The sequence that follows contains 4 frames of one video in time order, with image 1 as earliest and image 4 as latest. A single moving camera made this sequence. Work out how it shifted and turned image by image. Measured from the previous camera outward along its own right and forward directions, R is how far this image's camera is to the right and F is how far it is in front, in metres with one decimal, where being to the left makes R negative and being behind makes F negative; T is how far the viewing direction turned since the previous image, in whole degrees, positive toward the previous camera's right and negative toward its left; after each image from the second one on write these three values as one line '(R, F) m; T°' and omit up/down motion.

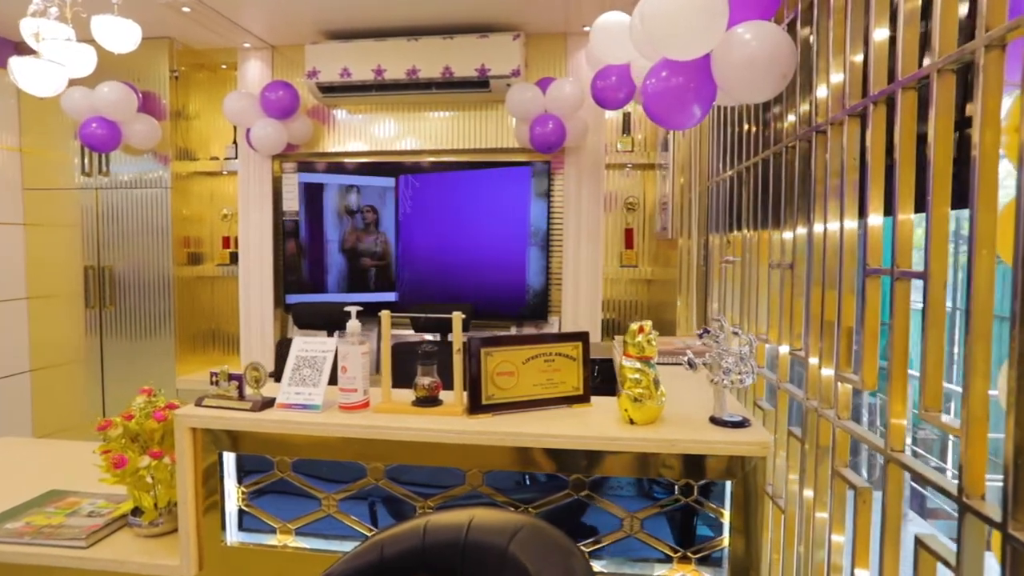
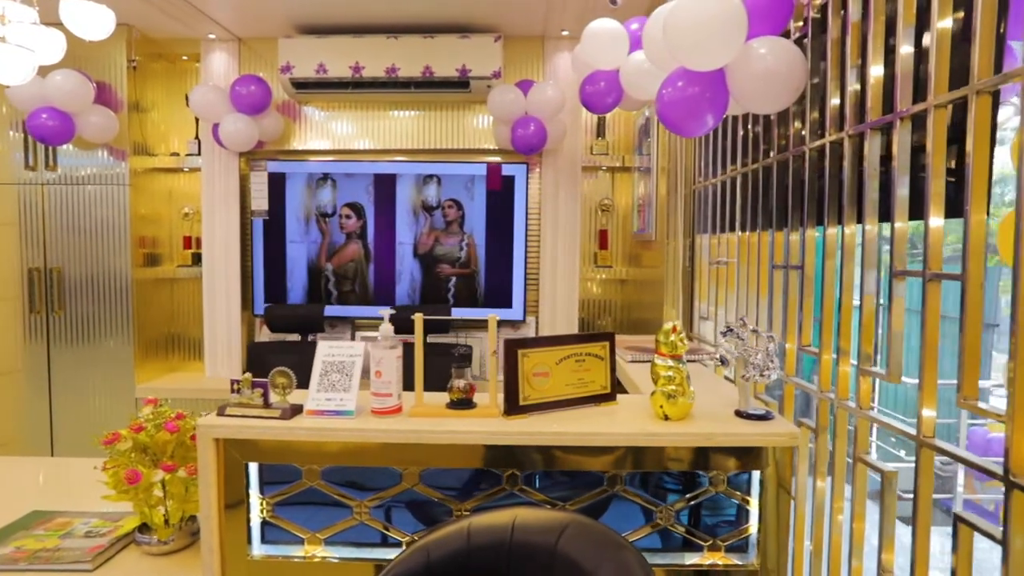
(-0.3, 0.0) m; +7°
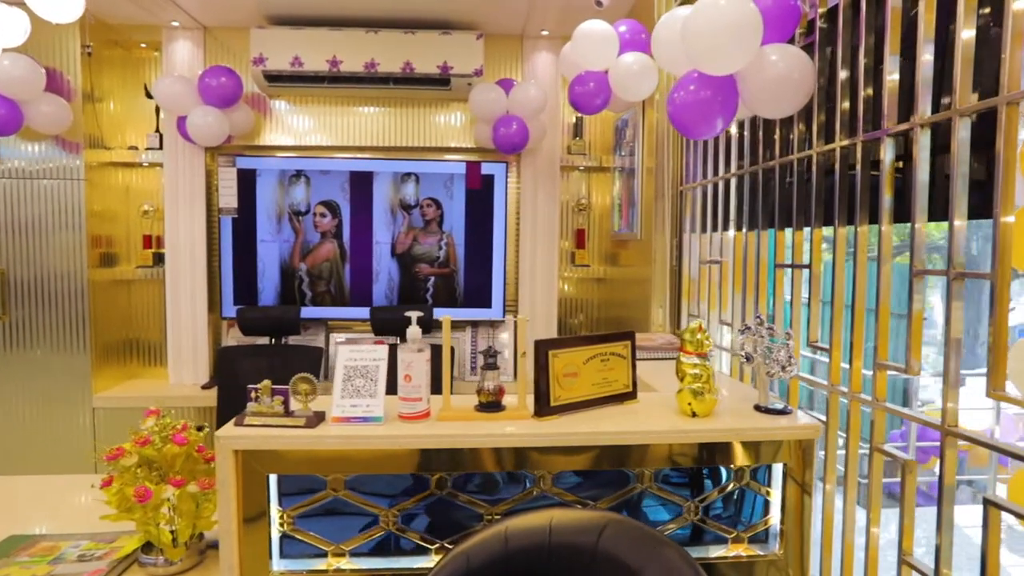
(-0.3, 0.0) m; +6°
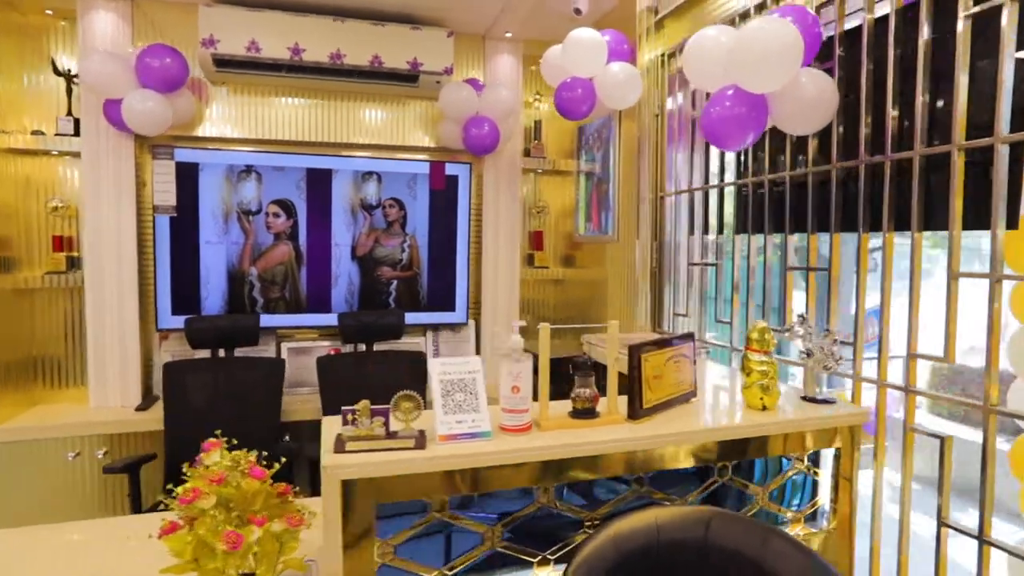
(-0.6, +0.1) m; +14°
